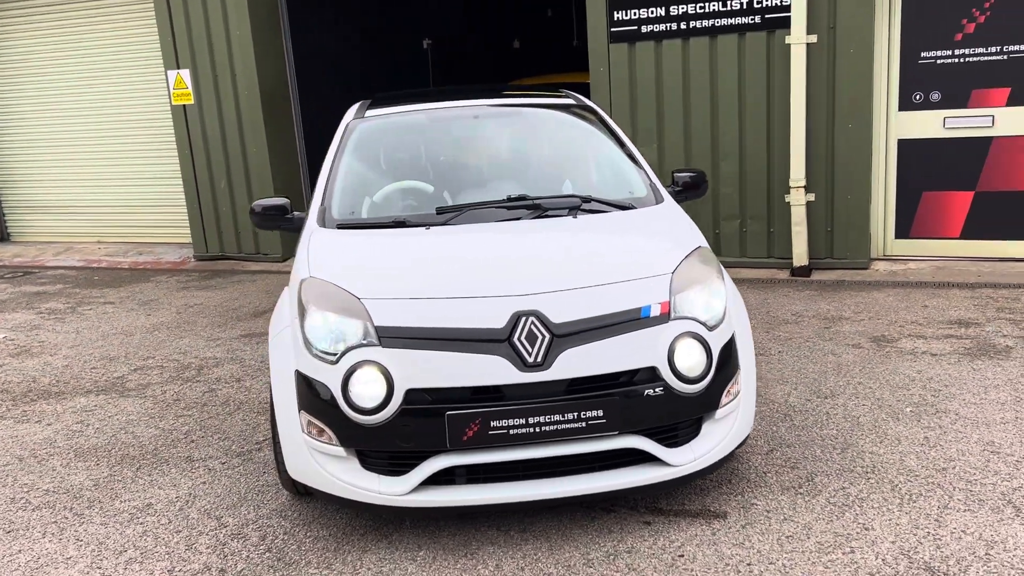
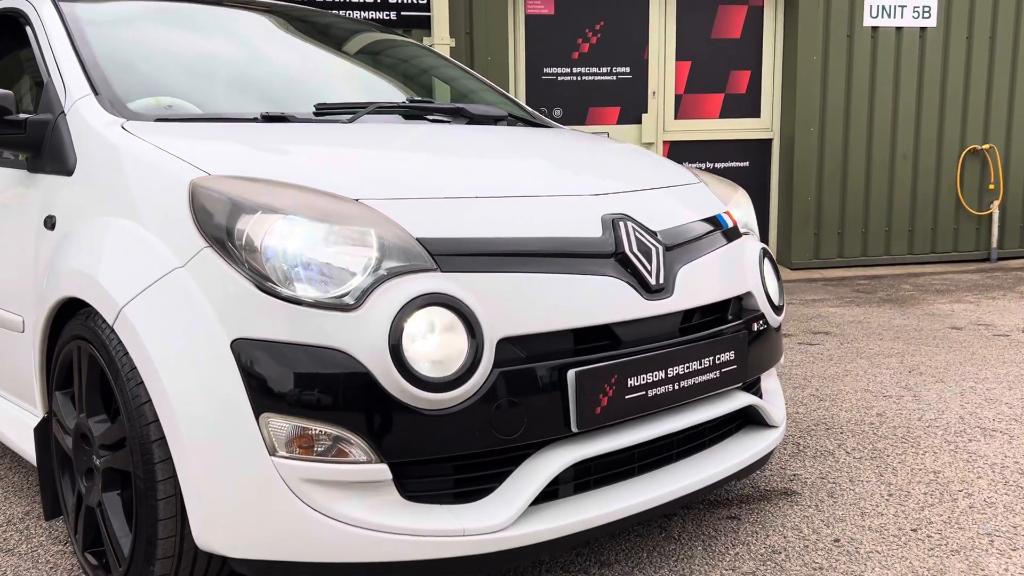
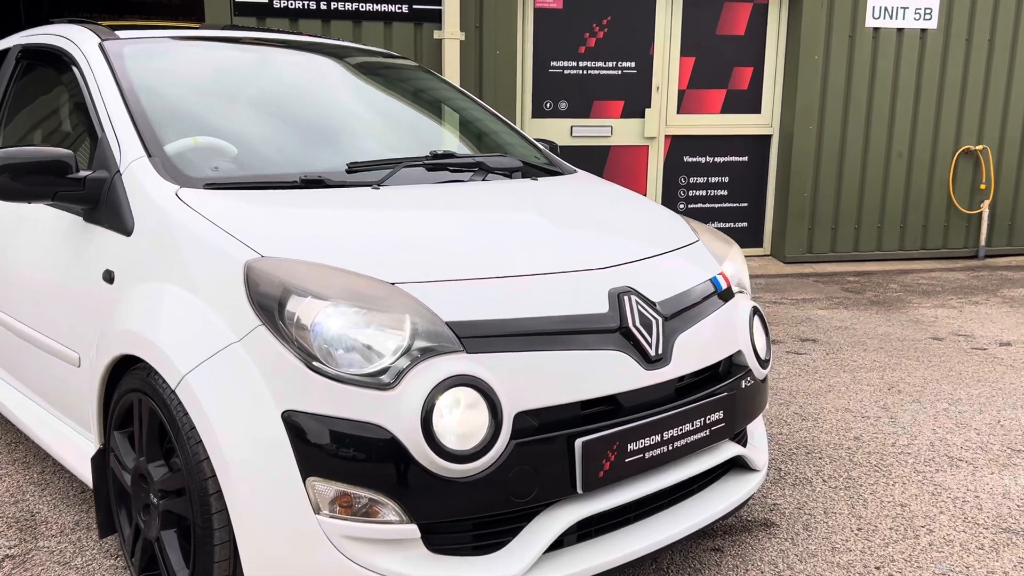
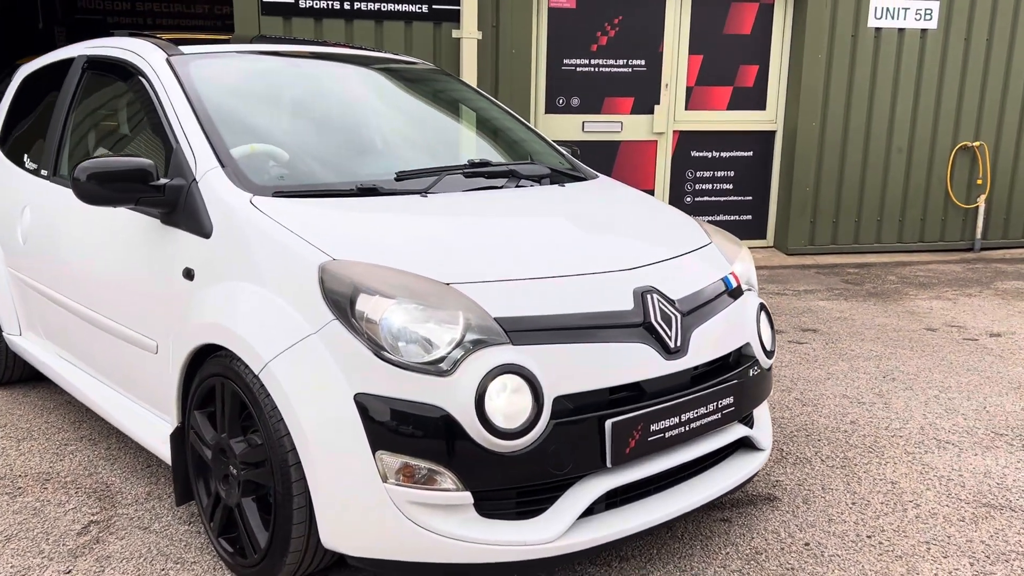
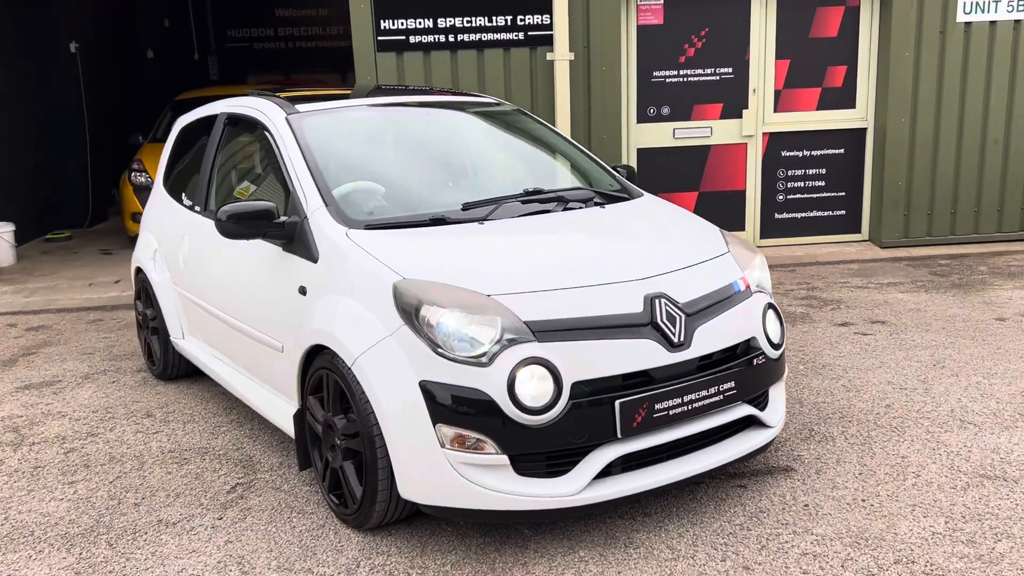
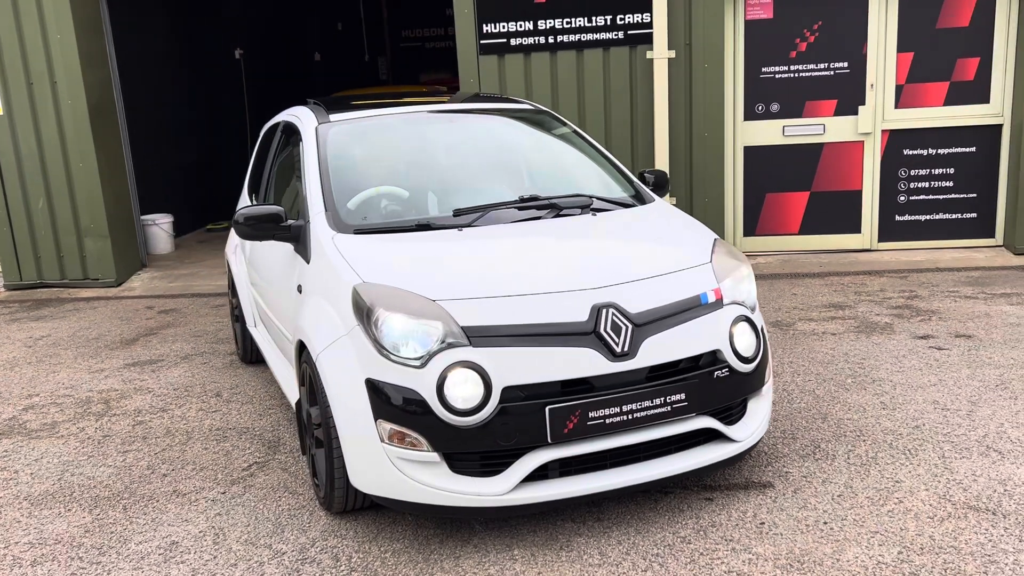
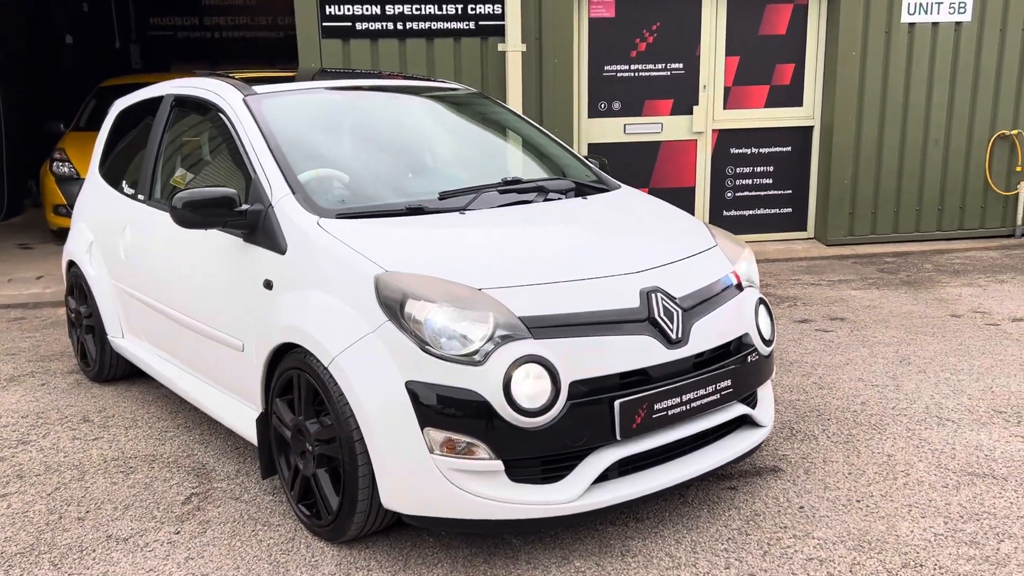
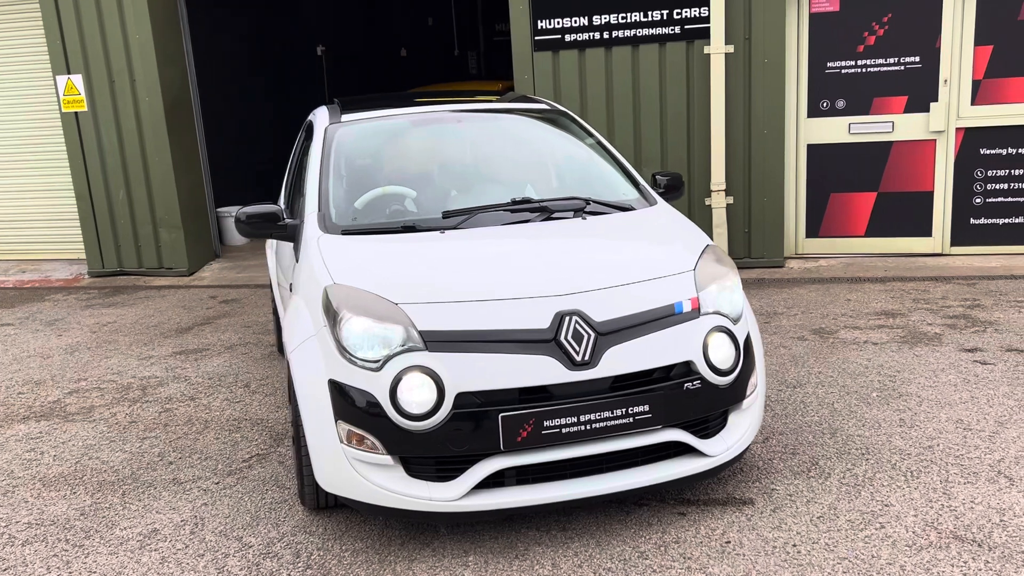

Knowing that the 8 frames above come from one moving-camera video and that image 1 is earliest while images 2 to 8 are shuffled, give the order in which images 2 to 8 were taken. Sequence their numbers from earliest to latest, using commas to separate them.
8, 6, 5, 7, 4, 3, 2
